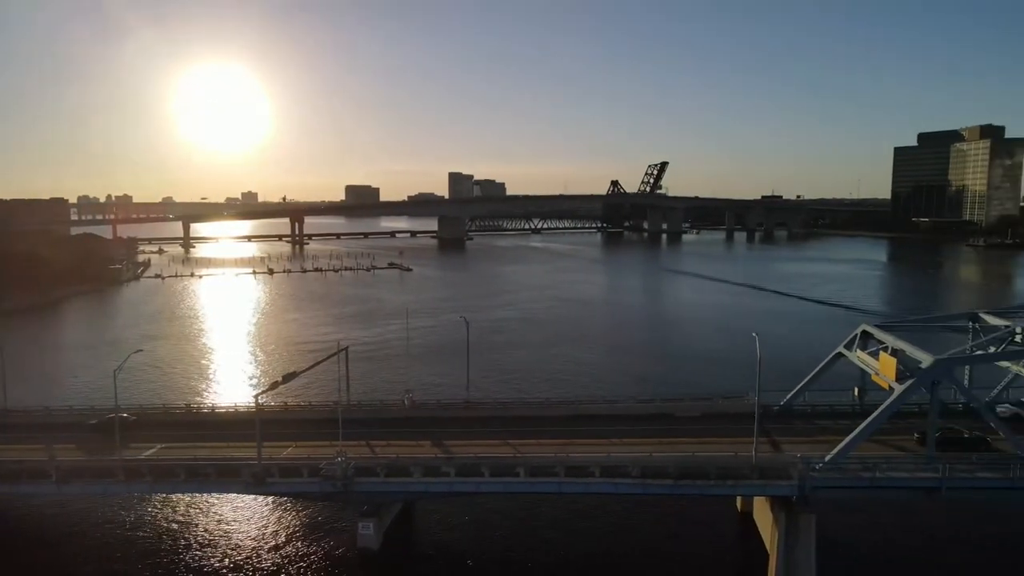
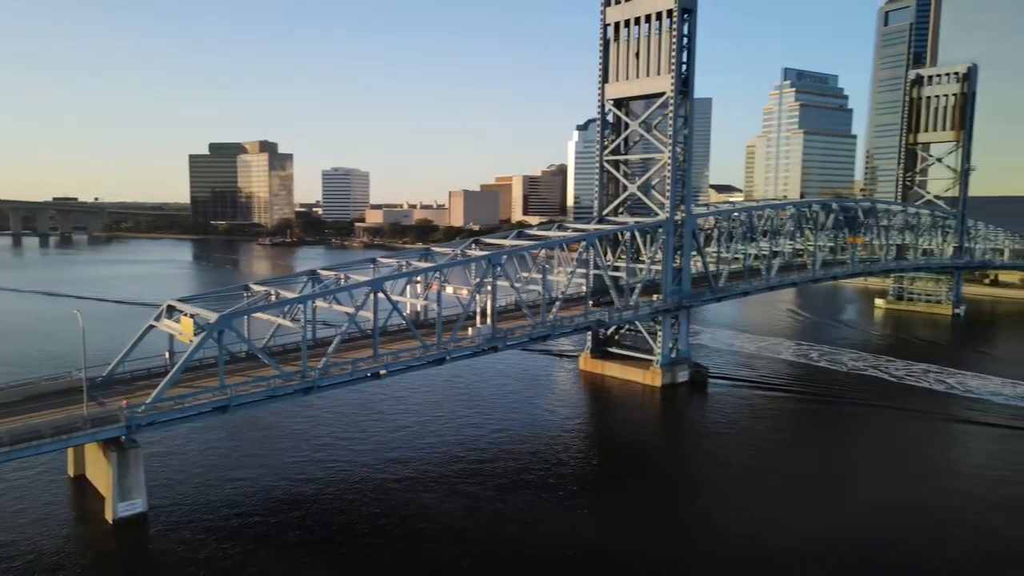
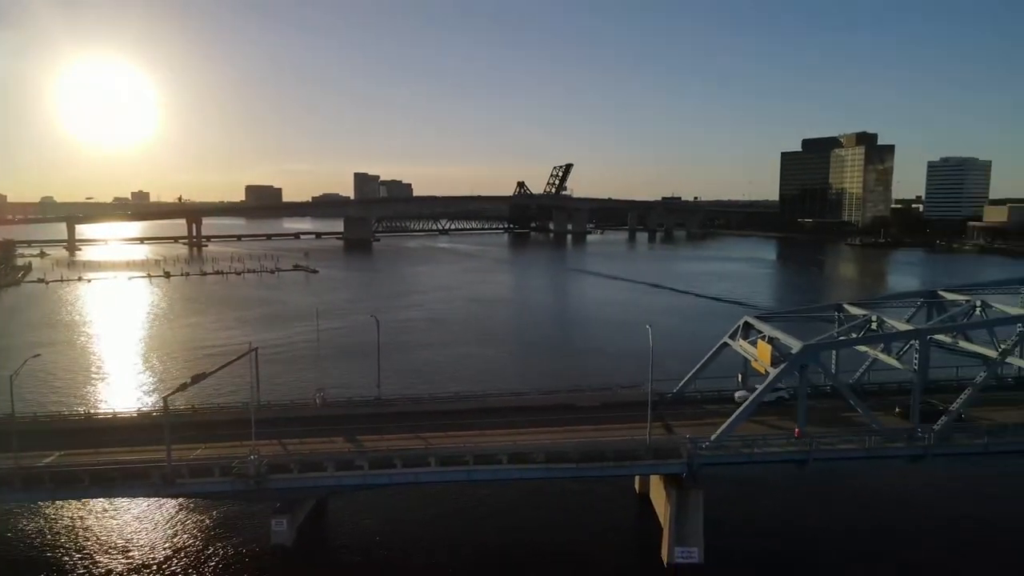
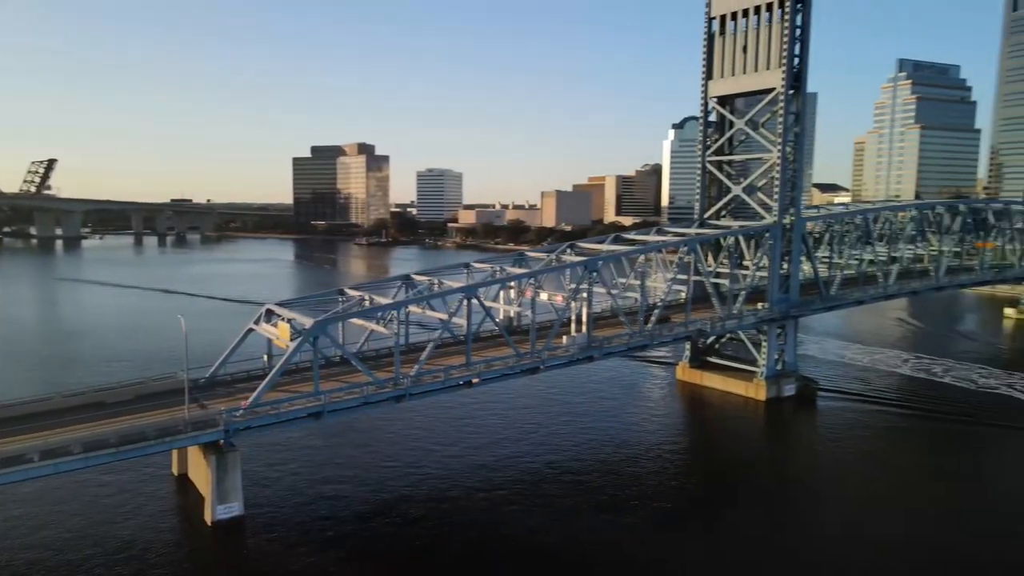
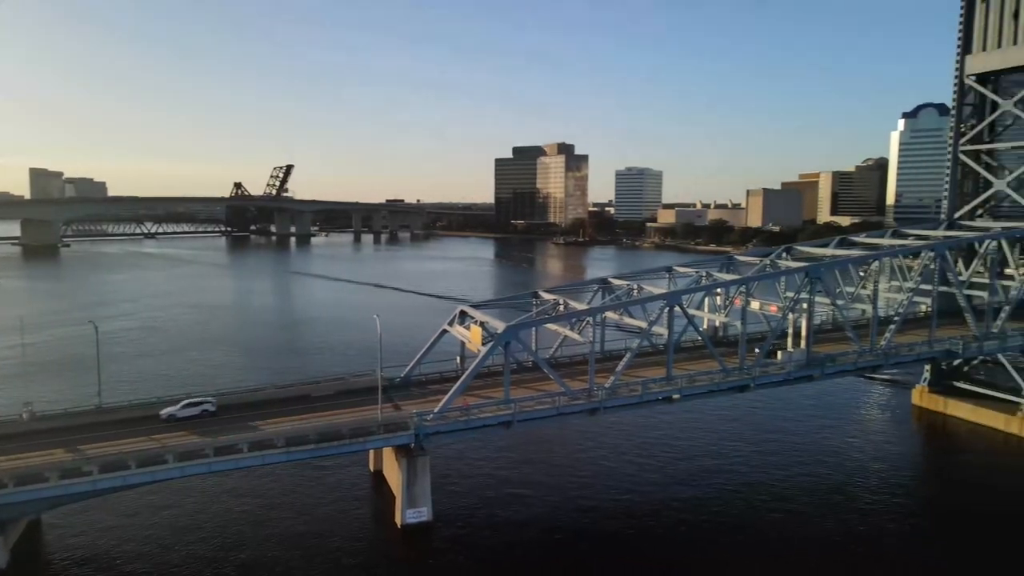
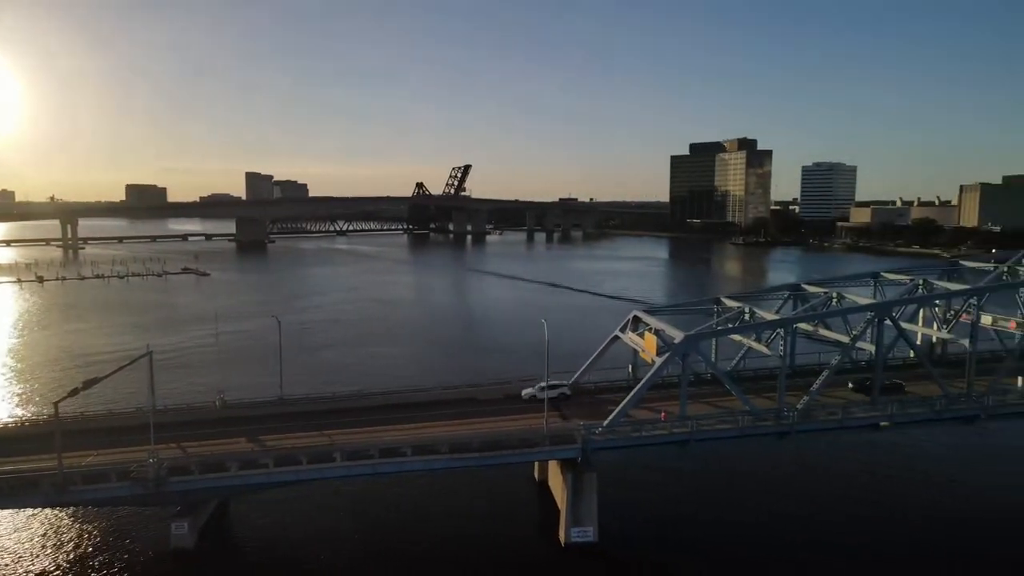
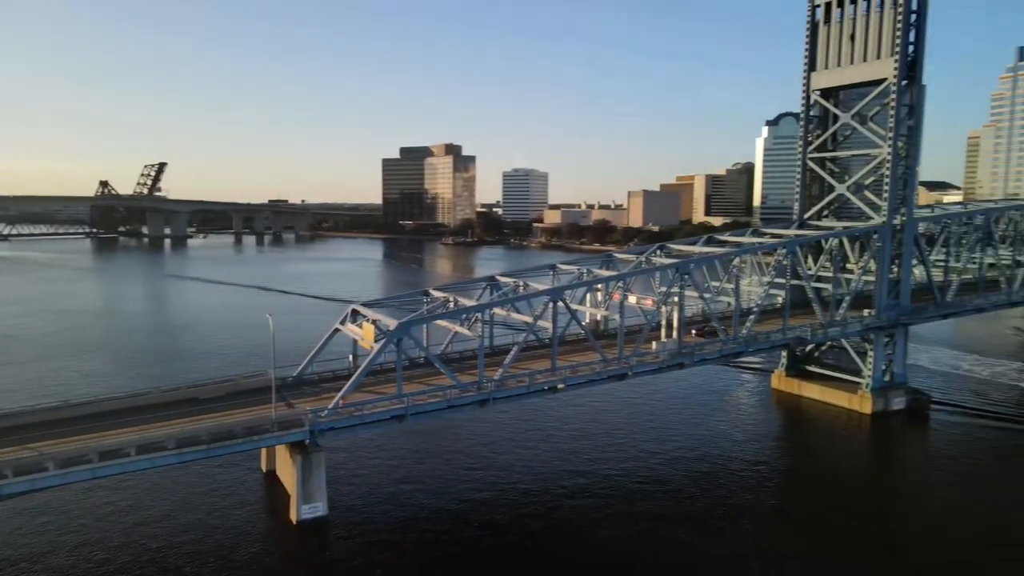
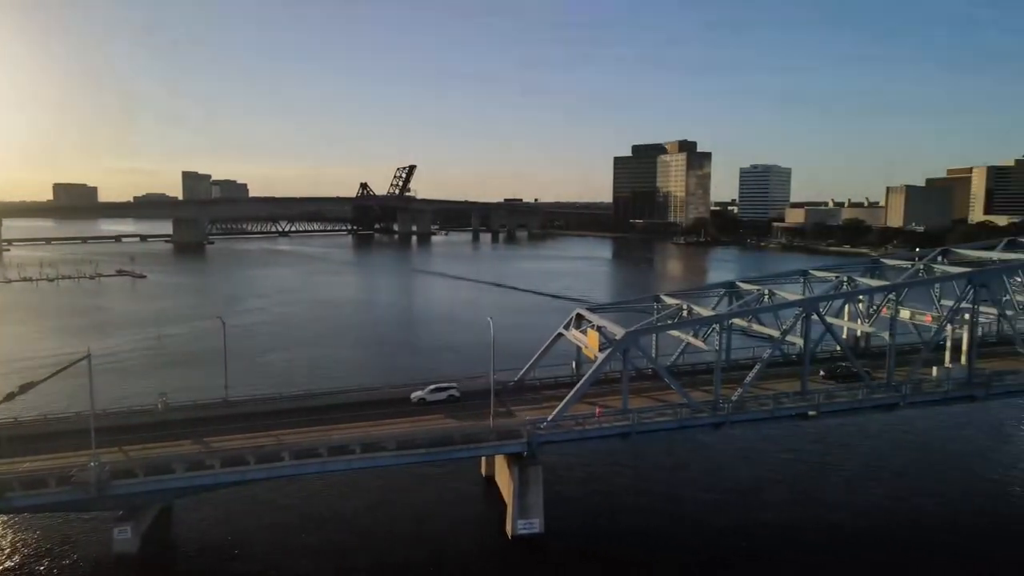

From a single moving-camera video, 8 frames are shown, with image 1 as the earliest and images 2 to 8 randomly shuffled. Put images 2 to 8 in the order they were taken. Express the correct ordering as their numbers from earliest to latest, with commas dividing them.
3, 6, 8, 5, 7, 4, 2
